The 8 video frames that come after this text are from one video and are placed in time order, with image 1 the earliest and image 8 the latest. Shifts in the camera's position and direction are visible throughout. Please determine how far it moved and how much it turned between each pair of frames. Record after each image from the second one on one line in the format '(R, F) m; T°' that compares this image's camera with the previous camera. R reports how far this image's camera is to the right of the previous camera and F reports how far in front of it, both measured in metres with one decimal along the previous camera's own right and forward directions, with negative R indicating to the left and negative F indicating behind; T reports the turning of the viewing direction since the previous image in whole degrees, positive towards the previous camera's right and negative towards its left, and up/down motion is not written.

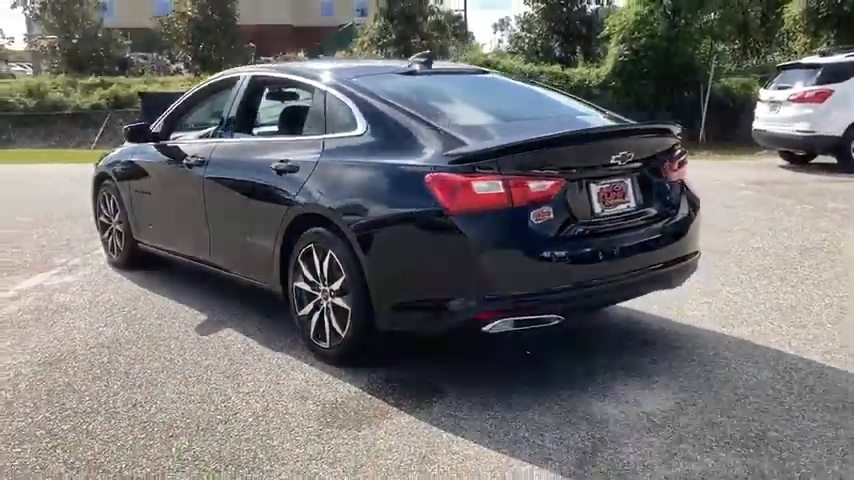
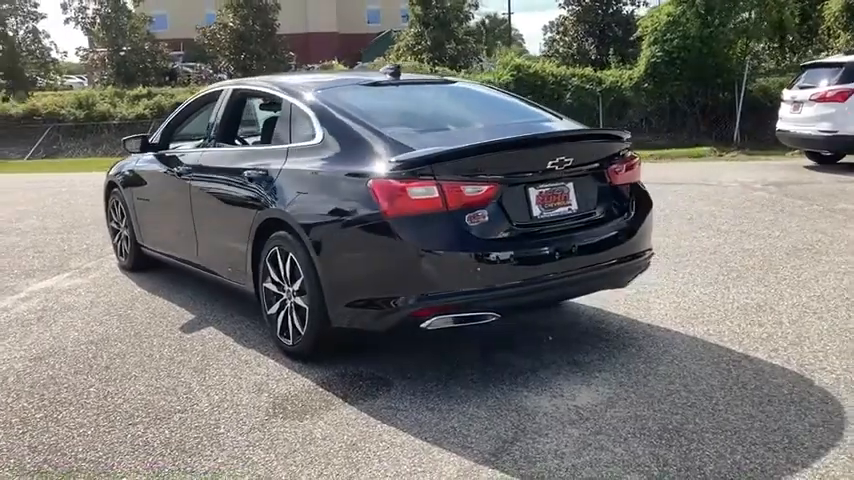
(+0.6, -0.2) m; -4°
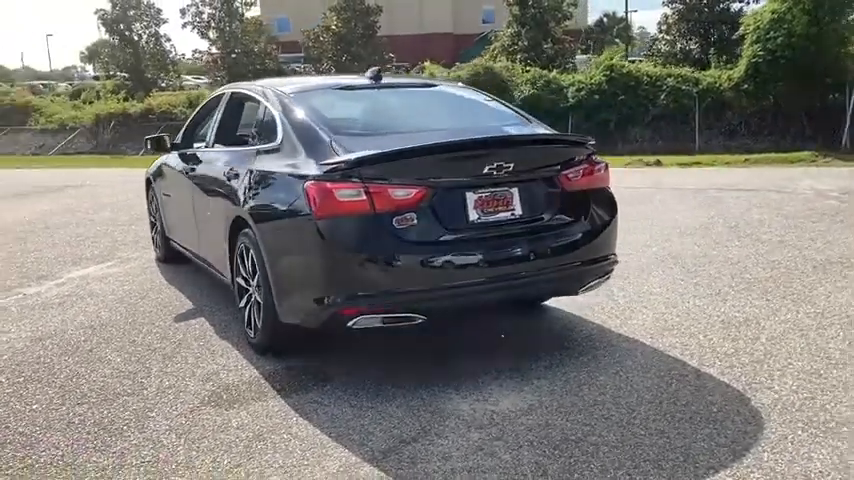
(+1.0, 0.0) m; -8°
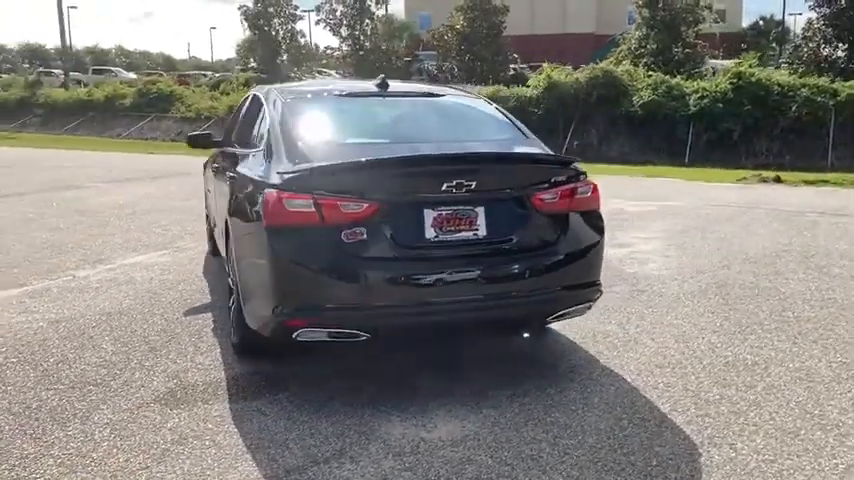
(+1.0, +0.2) m; -10°
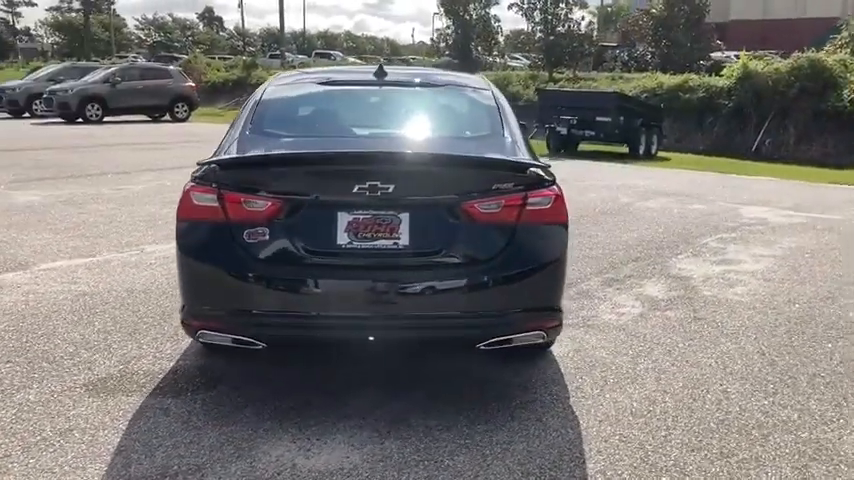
(+1.4, +0.7) m; -15°
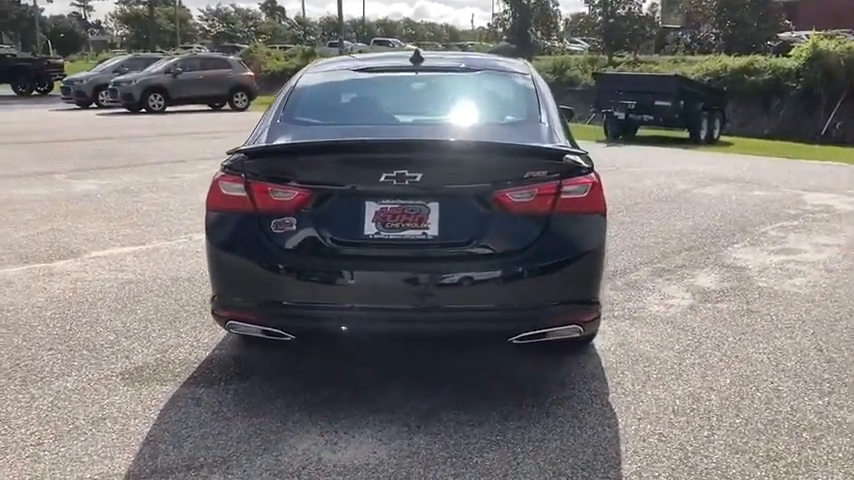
(+0.1, +0.1) m; -4°
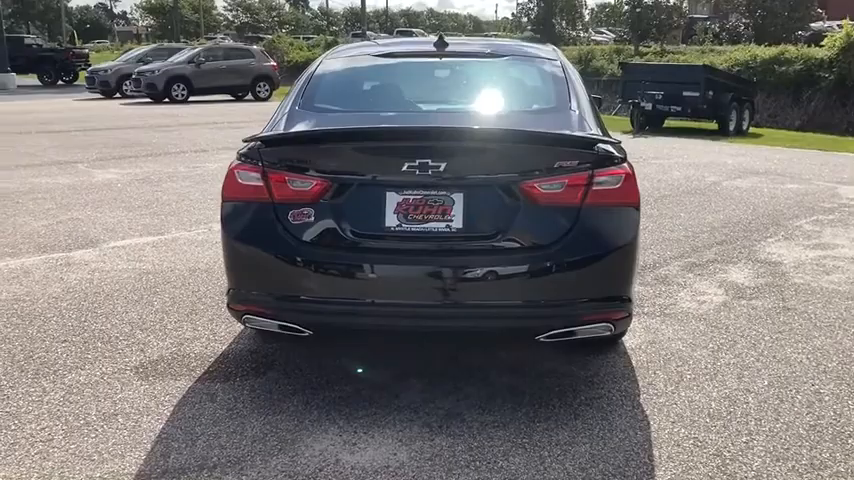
(0.0, +0.2) m; -2°
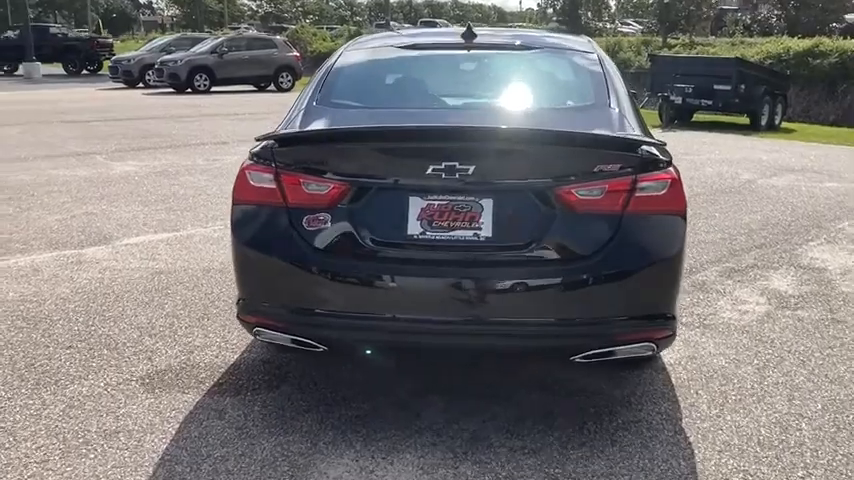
(0.0, +0.3) m; -2°
